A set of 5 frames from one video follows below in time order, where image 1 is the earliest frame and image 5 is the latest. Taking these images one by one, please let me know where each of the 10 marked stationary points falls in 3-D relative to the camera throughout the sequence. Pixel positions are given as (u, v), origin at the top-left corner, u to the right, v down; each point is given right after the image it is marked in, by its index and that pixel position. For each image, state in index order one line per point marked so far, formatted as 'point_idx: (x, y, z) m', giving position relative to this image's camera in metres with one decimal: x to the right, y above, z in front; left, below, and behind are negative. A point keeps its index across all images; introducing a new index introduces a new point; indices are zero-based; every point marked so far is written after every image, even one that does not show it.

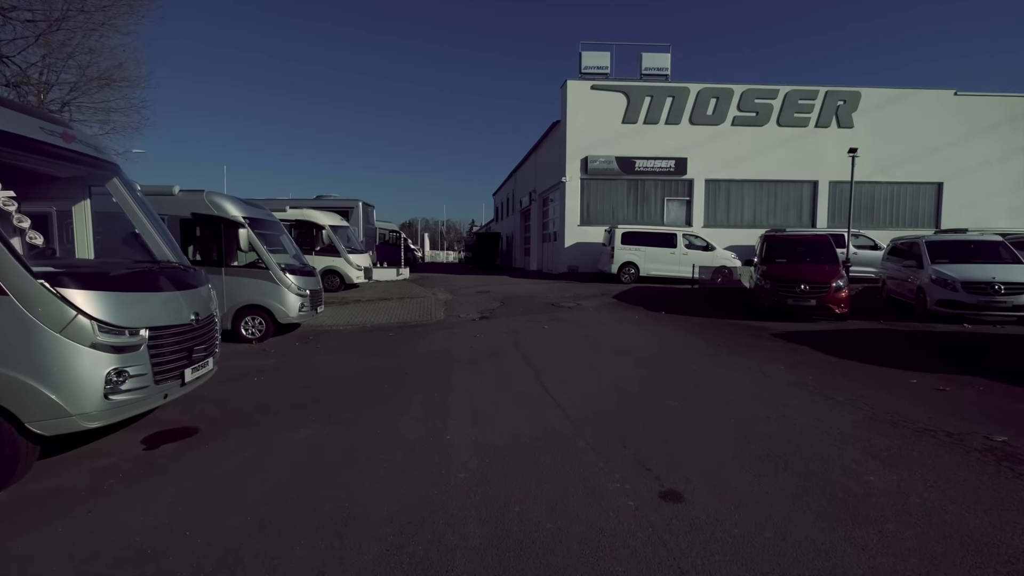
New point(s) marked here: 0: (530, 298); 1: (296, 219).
0: (+0.7, -0.4, +16.1) m
1: (-9.8, +3.1, +18.0) m
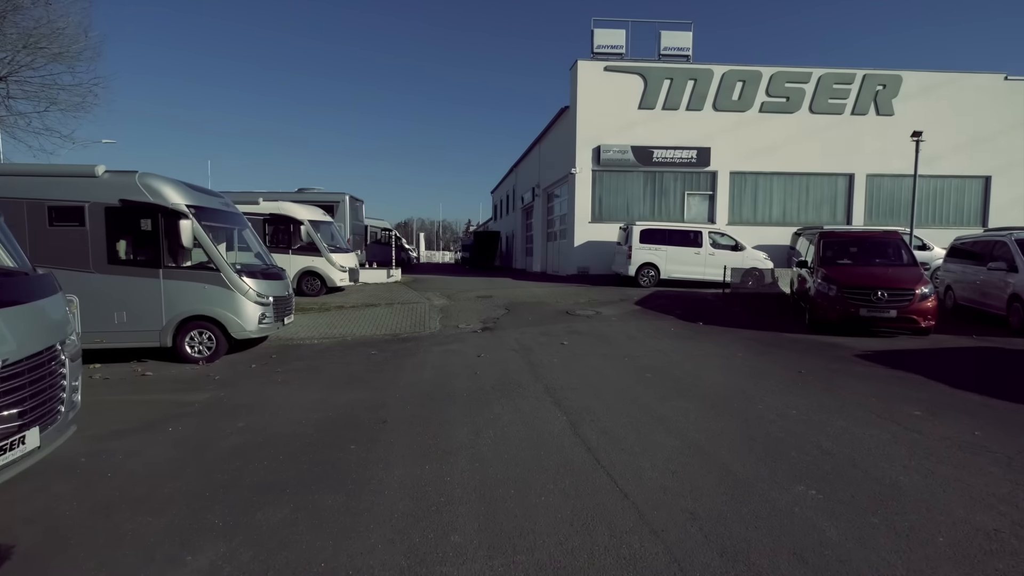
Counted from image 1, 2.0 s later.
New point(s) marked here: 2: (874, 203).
0: (+1.0, -0.6, +13.9) m
1: (-9.6, +3.0, +15.7) m
2: (+17.4, +4.1, +19.1) m
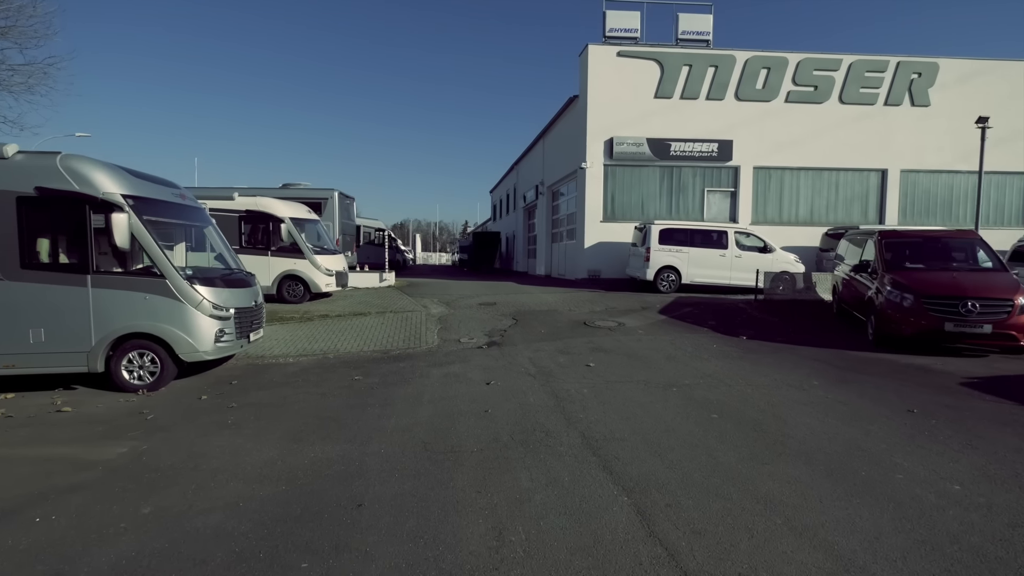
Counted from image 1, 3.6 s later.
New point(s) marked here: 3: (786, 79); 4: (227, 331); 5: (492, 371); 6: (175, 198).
0: (+1.2, -0.8, +12.3) m
1: (-9.3, +2.8, +14.0) m
2: (+17.6, +3.9, +17.6) m
3: (+11.9, +9.1, +17.2) m
4: (-5.4, -0.8, +7.5) m
5: (-0.4, -1.6, +7.5) m
6: (-6.8, +1.8, +8.0) m
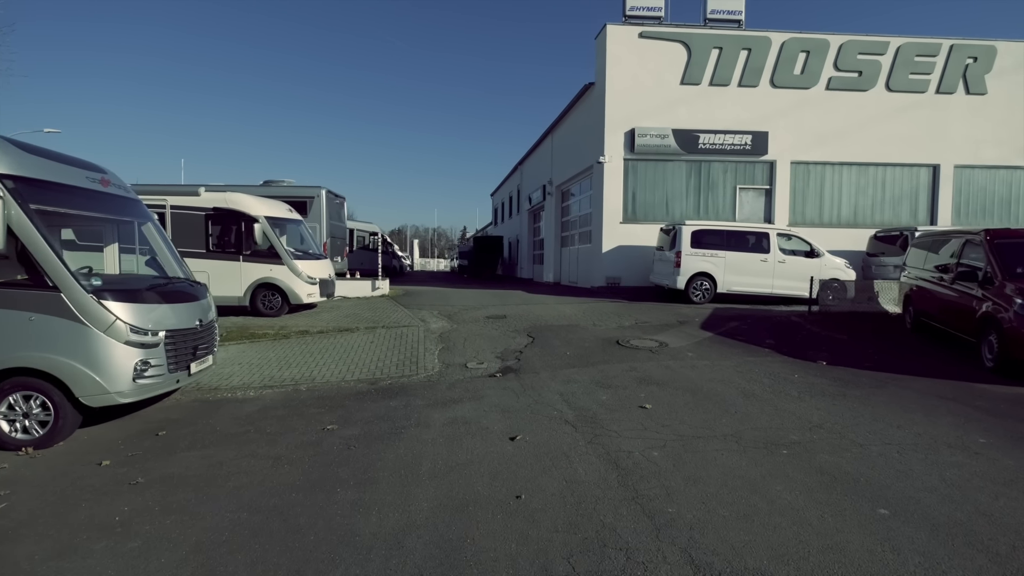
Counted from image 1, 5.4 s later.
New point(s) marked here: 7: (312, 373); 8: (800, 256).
0: (+1.6, -1.1, +10.3) m
1: (-9.0, +2.4, +12.0) m
2: (+18.0, +3.5, +15.8) m
3: (+12.3, +8.7, +15.5) m
4: (-5.0, -1.0, +5.5) m
5: (0.0, -1.8, +5.5) m
6: (-6.4, +1.6, +6.1) m
7: (-4.0, -1.7, +8.0) m
8: (+9.7, +1.1, +13.3) m
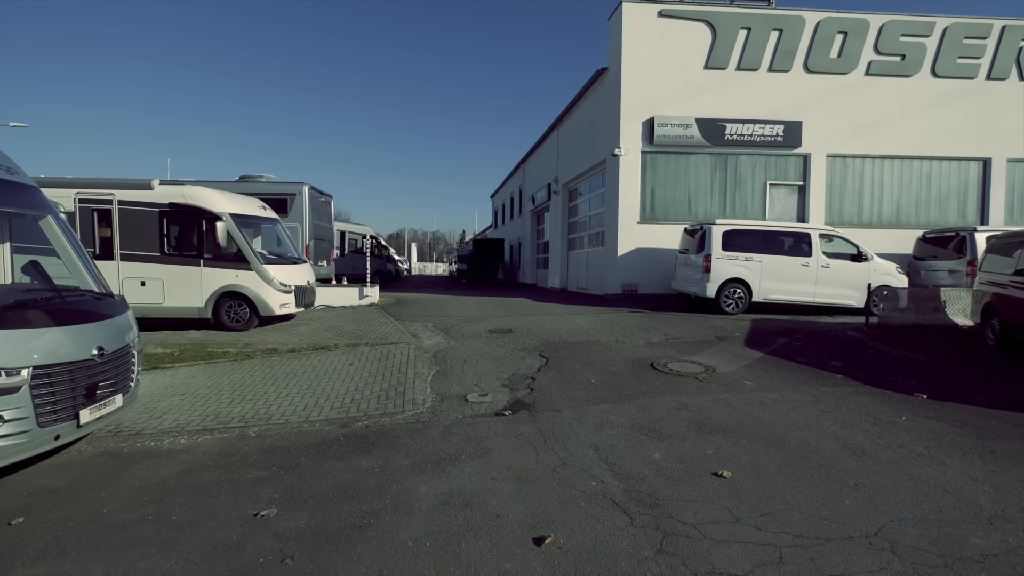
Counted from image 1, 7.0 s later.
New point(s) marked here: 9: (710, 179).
0: (+1.8, -1.3, +8.6) m
1: (-8.8, +2.2, +10.3) m
2: (+18.1, +3.3, +14.2) m
3: (+12.4, +8.5, +13.9) m
4: (-4.8, -1.2, +3.8) m
5: (+0.2, -2.0, +3.8) m
6: (-6.2, +1.4, +4.3) m
7: (-3.9, -1.9, +6.3) m
8: (+9.8, +0.8, +11.7) m
9: (+7.0, +3.8, +13.9) m
